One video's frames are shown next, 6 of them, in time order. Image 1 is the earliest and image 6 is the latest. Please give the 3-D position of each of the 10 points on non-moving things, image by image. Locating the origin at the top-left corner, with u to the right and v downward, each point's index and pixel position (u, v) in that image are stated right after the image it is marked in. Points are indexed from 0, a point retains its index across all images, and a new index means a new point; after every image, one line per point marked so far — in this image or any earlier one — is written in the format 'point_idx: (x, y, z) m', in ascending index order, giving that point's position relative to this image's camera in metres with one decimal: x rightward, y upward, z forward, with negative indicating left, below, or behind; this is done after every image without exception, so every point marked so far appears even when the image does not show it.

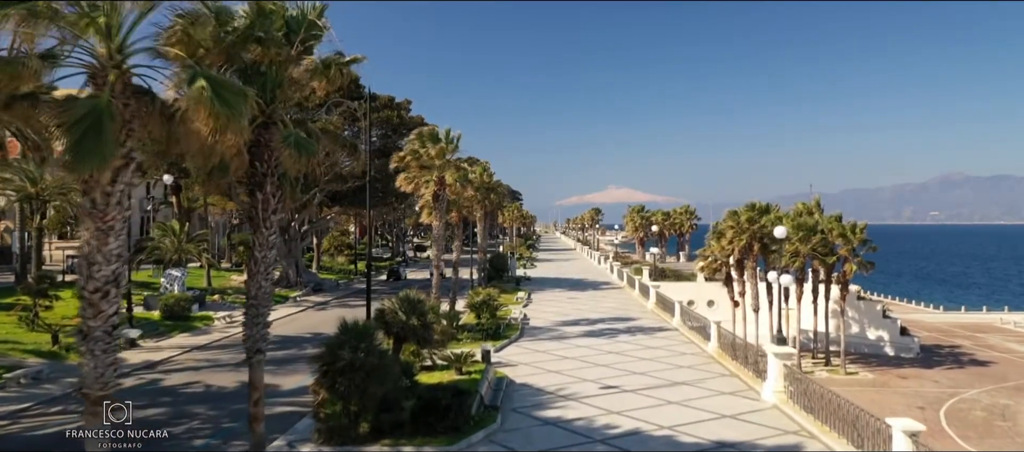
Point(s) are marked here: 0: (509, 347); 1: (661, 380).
0: (-0.1, -3.4, +18.0) m
1: (+3.3, -3.4, +14.1) m
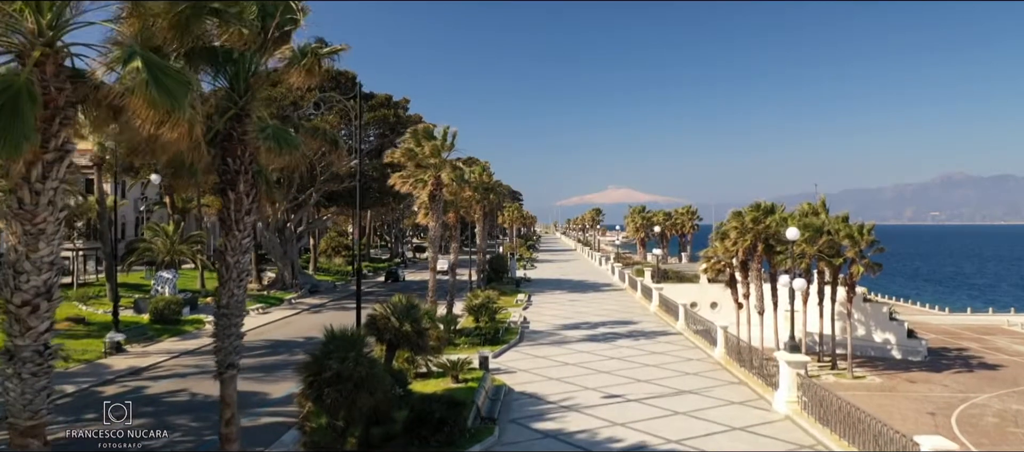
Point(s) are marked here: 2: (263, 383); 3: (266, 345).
0: (-0.1, -3.4, +17.4) m
1: (+3.2, -3.4, +13.5) m
2: (-5.8, -3.6, +15.0) m
3: (-7.5, -3.6, +19.7) m
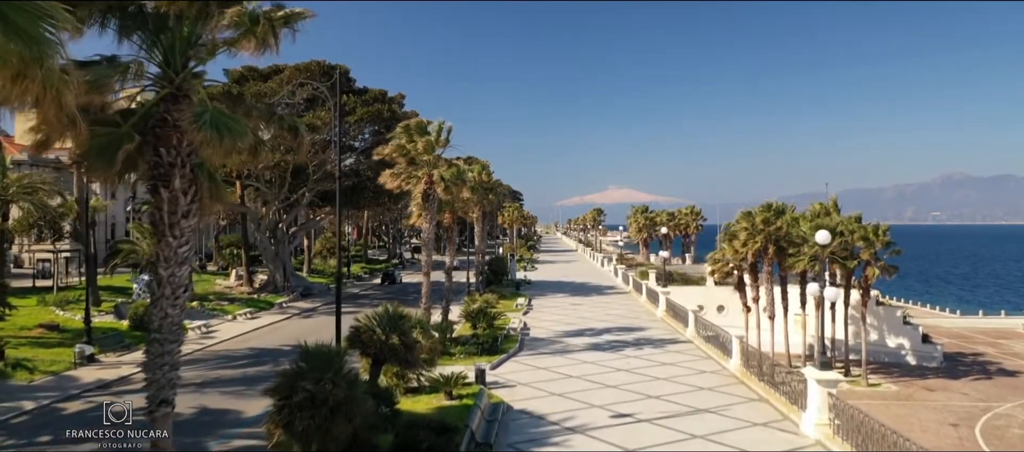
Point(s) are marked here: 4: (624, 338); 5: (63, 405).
0: (-0.1, -3.4, +16.2) m
1: (+3.2, -3.4, +12.3) m
2: (-5.8, -3.7, +13.8) m
3: (-7.5, -3.7, +18.5) m
4: (+3.4, -3.4, +19.7) m
5: (-9.3, -3.7, +13.3) m
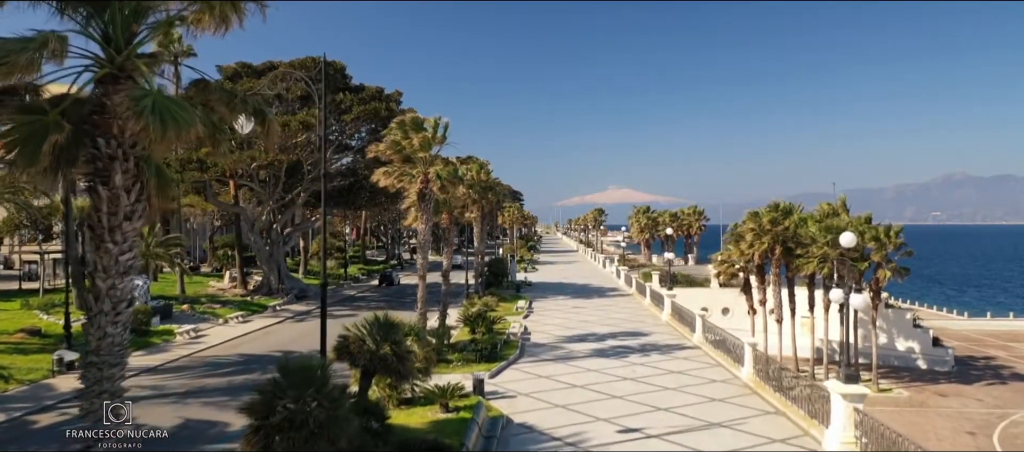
0: (-0.1, -3.5, +15.4) m
1: (+3.2, -3.5, +11.5) m
2: (-5.8, -3.7, +13.0) m
3: (-7.5, -3.7, +17.7) m
4: (+3.4, -3.5, +18.9) m
5: (-9.3, -3.7, +12.5) m
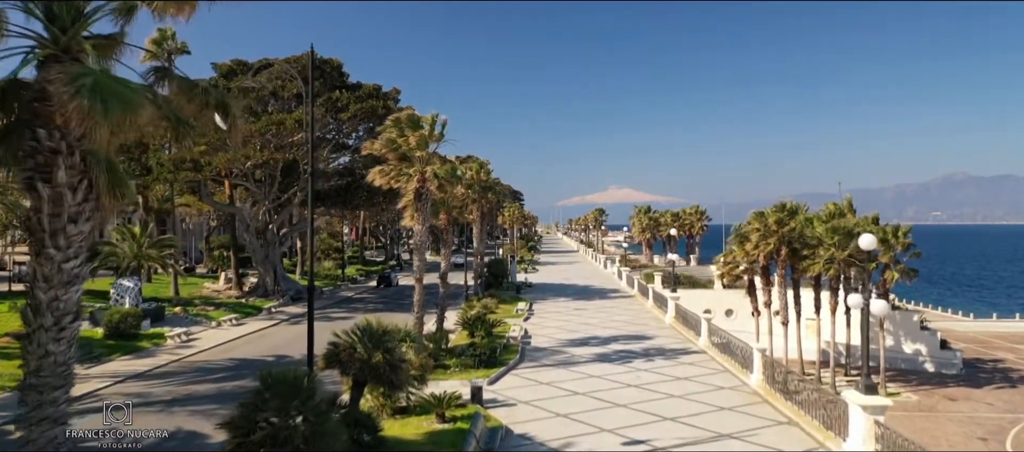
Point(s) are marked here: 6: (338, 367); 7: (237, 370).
0: (-0.1, -3.5, +14.9) m
1: (+3.2, -3.5, +11.0) m
2: (-5.8, -3.7, +12.5) m
3: (-7.5, -3.7, +17.1) m
4: (+3.4, -3.5, +18.4) m
5: (-9.3, -3.7, +12.0) m
6: (-2.7, -2.2, +10.0) m
7: (-7.1, -3.7, +16.6) m
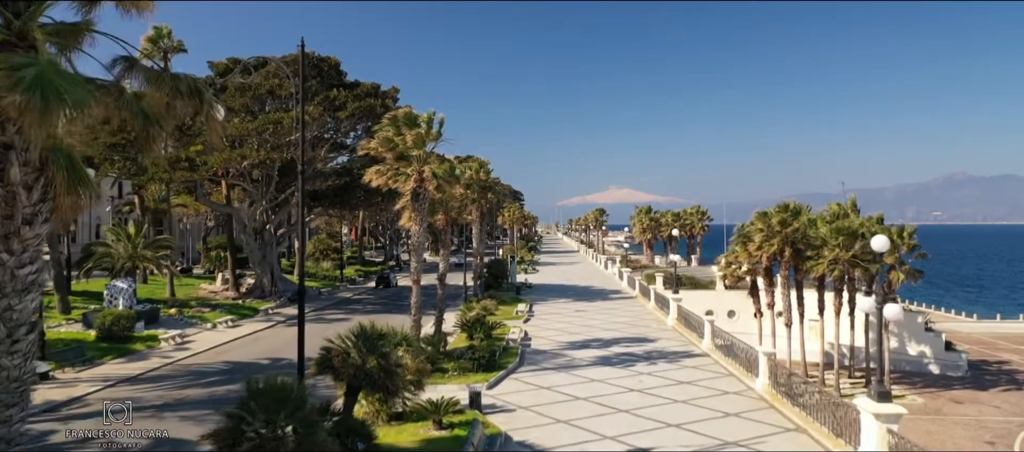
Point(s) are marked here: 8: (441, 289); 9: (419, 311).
0: (-0.2, -3.5, +14.5) m
1: (+3.2, -3.5, +10.6) m
2: (-5.8, -3.7, +12.1) m
3: (-7.5, -3.7, +16.8) m
4: (+3.4, -3.5, +18.1) m
5: (-9.3, -3.8, +11.7) m
6: (-2.7, -2.2, +9.6) m
7: (-7.1, -3.7, +16.3) m
8: (-2.2, -1.9, +19.9) m
9: (-2.3, -2.1, +15.7) m
